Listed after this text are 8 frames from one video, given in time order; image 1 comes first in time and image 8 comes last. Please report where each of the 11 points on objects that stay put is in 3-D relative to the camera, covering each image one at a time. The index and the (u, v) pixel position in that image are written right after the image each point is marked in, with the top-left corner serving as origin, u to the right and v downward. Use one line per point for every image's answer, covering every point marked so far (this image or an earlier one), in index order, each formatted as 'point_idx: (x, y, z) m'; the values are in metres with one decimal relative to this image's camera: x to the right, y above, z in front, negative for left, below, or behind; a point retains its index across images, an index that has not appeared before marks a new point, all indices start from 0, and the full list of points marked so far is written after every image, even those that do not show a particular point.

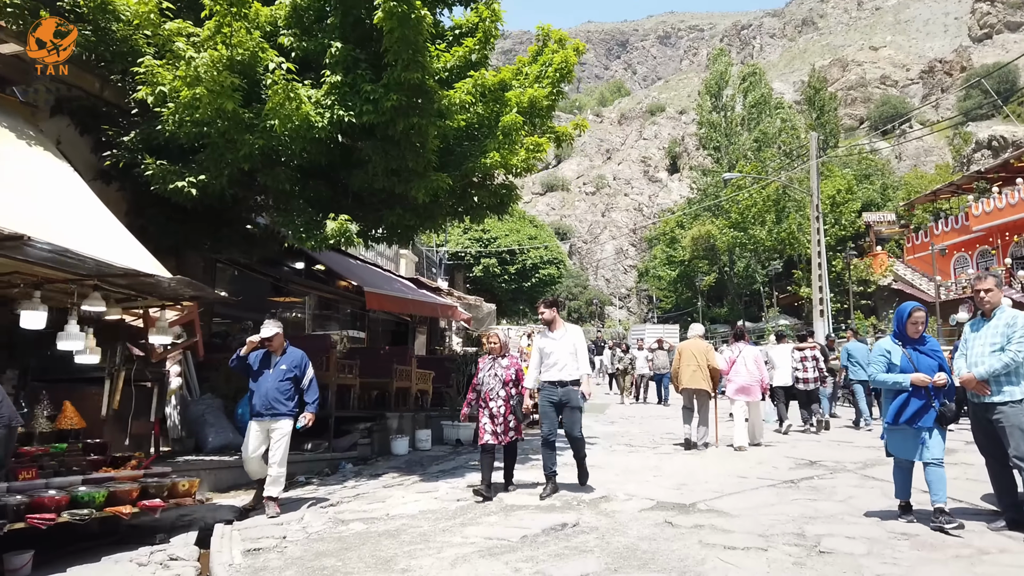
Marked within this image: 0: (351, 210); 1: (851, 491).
0: (-1.7, +0.8, +8.0) m
1: (+2.8, -1.7, +6.1) m
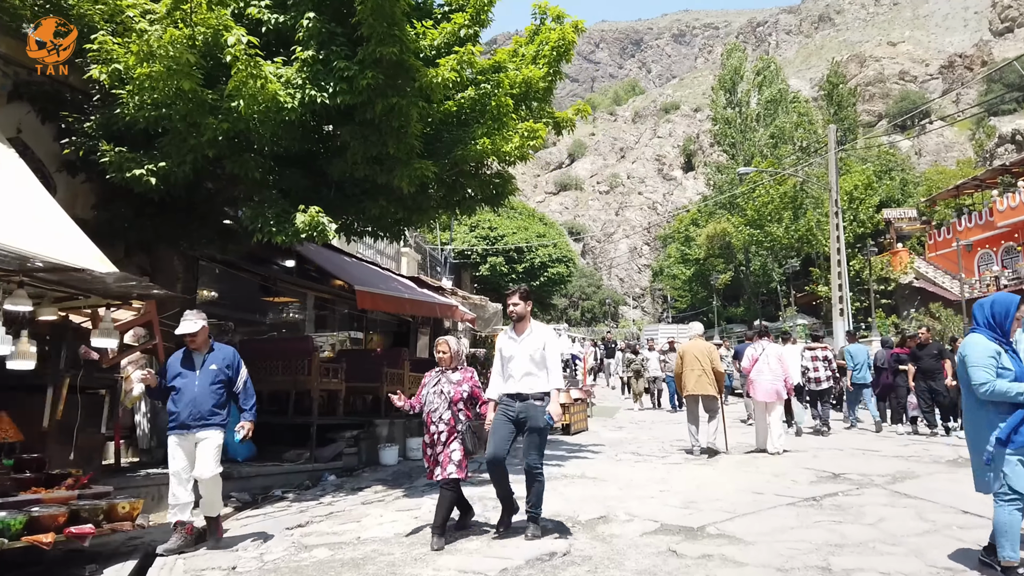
0: (-1.8, +0.9, +7.4) m
1: (+2.7, -1.6, +5.5) m
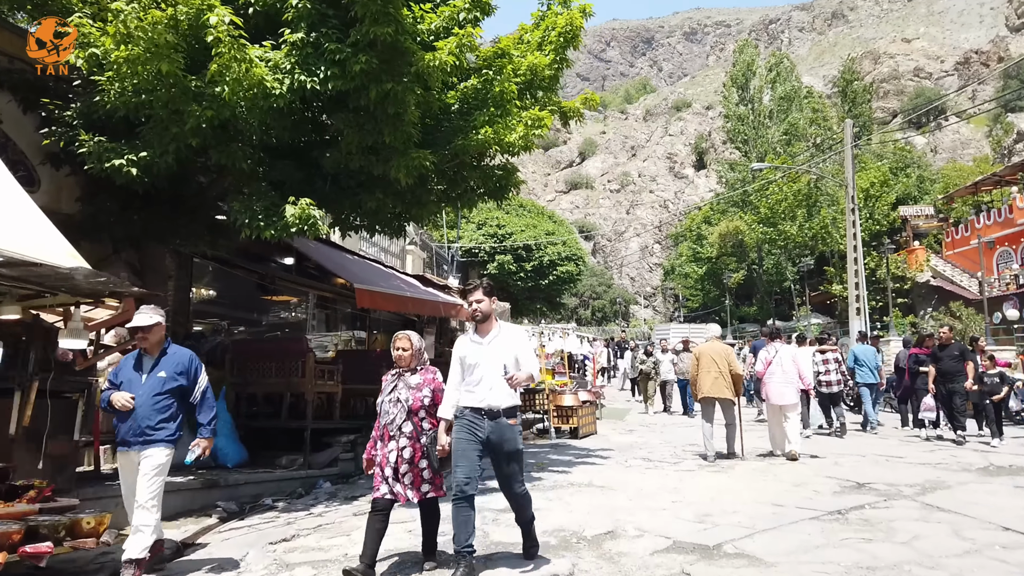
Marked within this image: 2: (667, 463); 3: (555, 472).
0: (-1.7, +0.9, +7.0) m
1: (+2.7, -1.6, +5.0) m
2: (+1.7, -2.0, +8.4) m
3: (+0.5, -1.9, +7.8) m
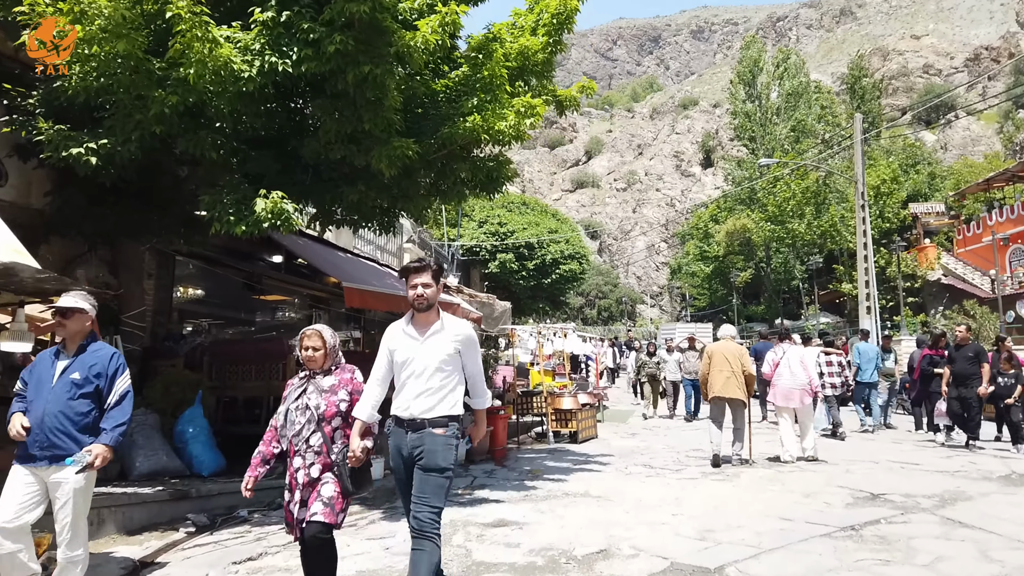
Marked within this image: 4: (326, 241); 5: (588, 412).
0: (-1.8, +0.9, +6.6) m
1: (+2.6, -1.6, +4.6) m
2: (+1.7, -1.9, +8.0) m
3: (+0.4, -1.9, +7.4) m
4: (-2.9, +0.7, +11.7) m
5: (+1.1, -1.8, +10.7) m
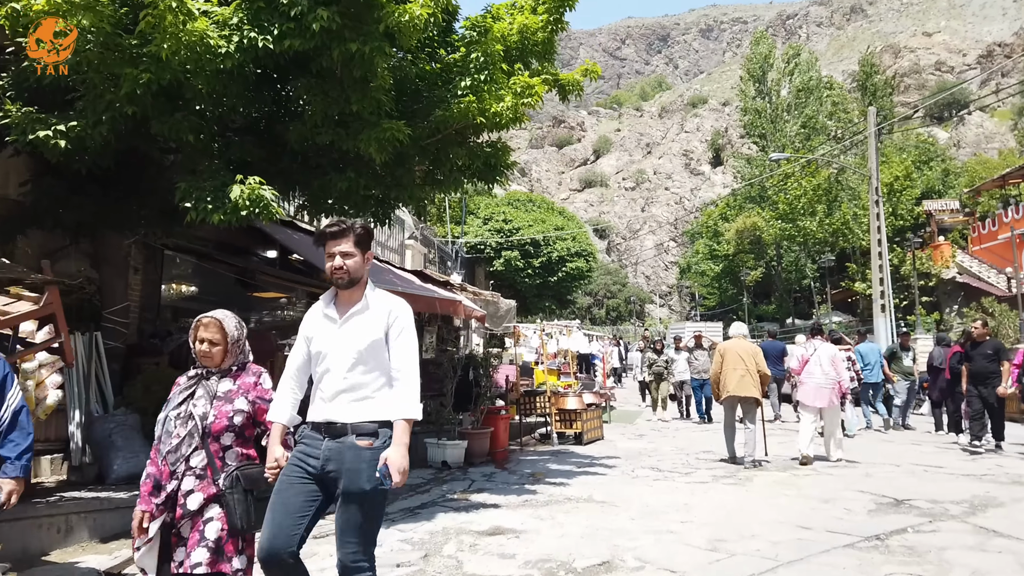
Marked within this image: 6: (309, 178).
0: (-1.8, +1.0, +6.3) m
1: (+2.5, -1.5, +4.2) m
2: (+1.7, -1.9, +7.6) m
3: (+0.4, -1.8, +7.0) m
4: (-2.8, +0.8, +11.3) m
5: (+1.1, -1.7, +10.3) m
6: (-1.7, +0.9, +6.3) m
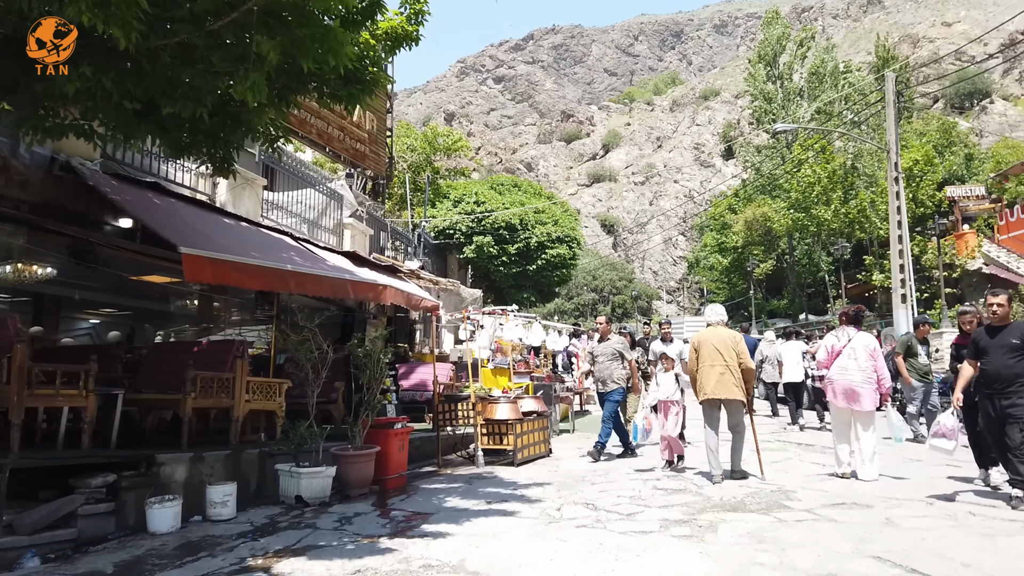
0: (-2.8, +1.2, +4.1) m
1: (+1.6, -1.3, +1.9) m
2: (+0.8, -1.6, +5.4) m
3: (-0.6, -1.6, +4.8) m
4: (-3.7, +1.0, +9.2) m
5: (+0.3, -1.5, +8.1) m
6: (-2.7, +1.2, +4.1) m
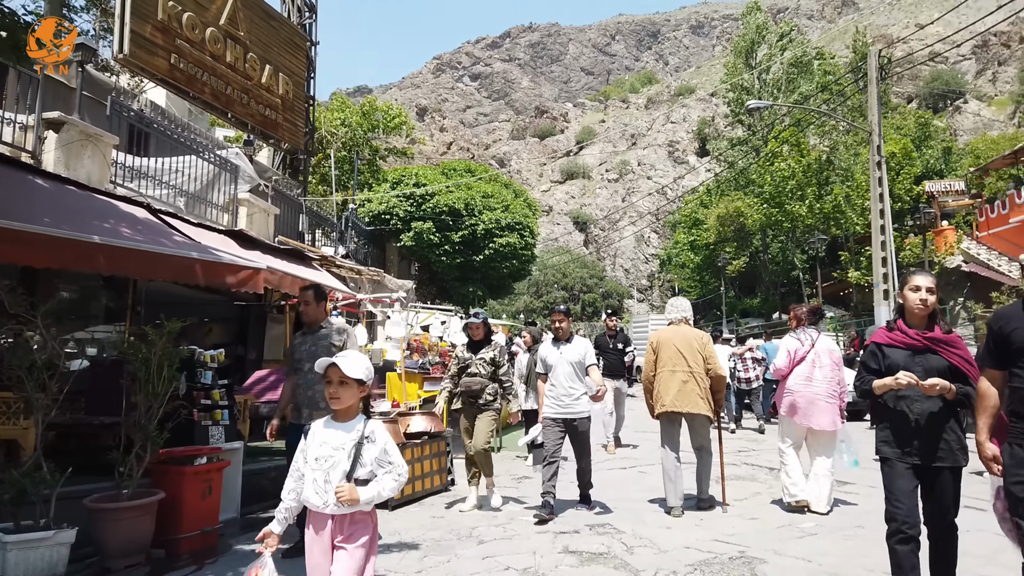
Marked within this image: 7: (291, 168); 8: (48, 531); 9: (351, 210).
0: (-3.6, +1.3, +2.0) m
1: (+0.8, -1.1, 0.0) m
2: (-0.1, -1.5, +3.4) m
3: (-1.4, -1.4, +2.8) m
4: (-4.6, +1.2, +7.1) m
5: (-0.7, -1.3, +6.1) m
6: (-3.5, +1.3, +2.1) m
7: (-4.3, +2.3, +14.6) m
8: (-2.3, -1.2, +3.8) m
9: (-3.4, +1.7, +16.9) m
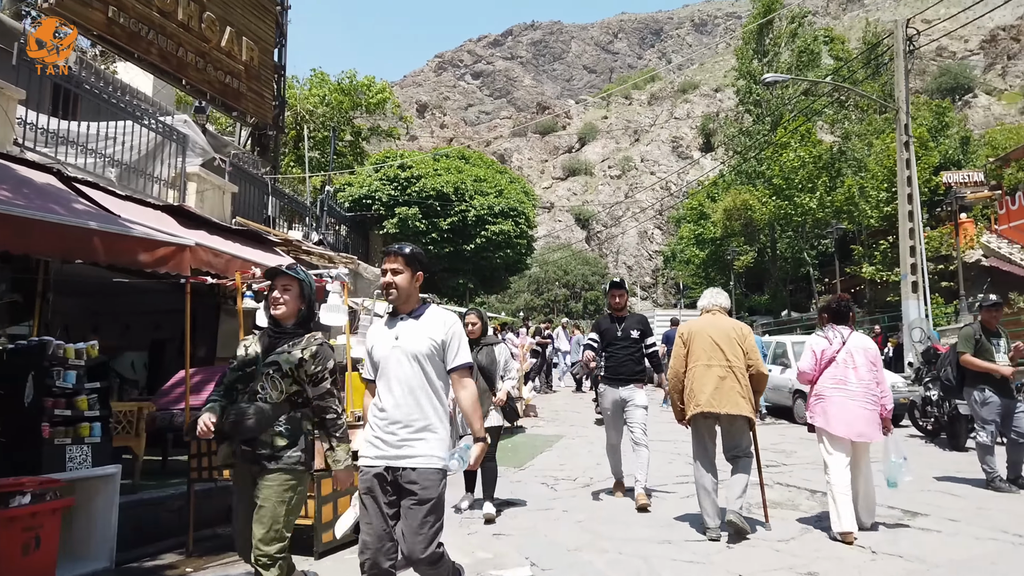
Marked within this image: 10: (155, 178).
0: (-3.8, +1.5, +0.6) m
1: (+0.6, -1.0, -1.4) m
2: (-0.3, -1.3, +2.0) m
3: (-1.6, -1.3, +1.4) m
4: (-4.8, +1.3, +5.7) m
5: (-0.9, -1.1, +4.7) m
6: (-3.7, +1.5, +0.7) m
7: (-4.4, +2.5, +13.2) m
8: (-2.5, -1.1, +2.4) m
9: (-3.6, +1.8, +15.5) m
10: (-4.4, +1.4, +9.3) m
